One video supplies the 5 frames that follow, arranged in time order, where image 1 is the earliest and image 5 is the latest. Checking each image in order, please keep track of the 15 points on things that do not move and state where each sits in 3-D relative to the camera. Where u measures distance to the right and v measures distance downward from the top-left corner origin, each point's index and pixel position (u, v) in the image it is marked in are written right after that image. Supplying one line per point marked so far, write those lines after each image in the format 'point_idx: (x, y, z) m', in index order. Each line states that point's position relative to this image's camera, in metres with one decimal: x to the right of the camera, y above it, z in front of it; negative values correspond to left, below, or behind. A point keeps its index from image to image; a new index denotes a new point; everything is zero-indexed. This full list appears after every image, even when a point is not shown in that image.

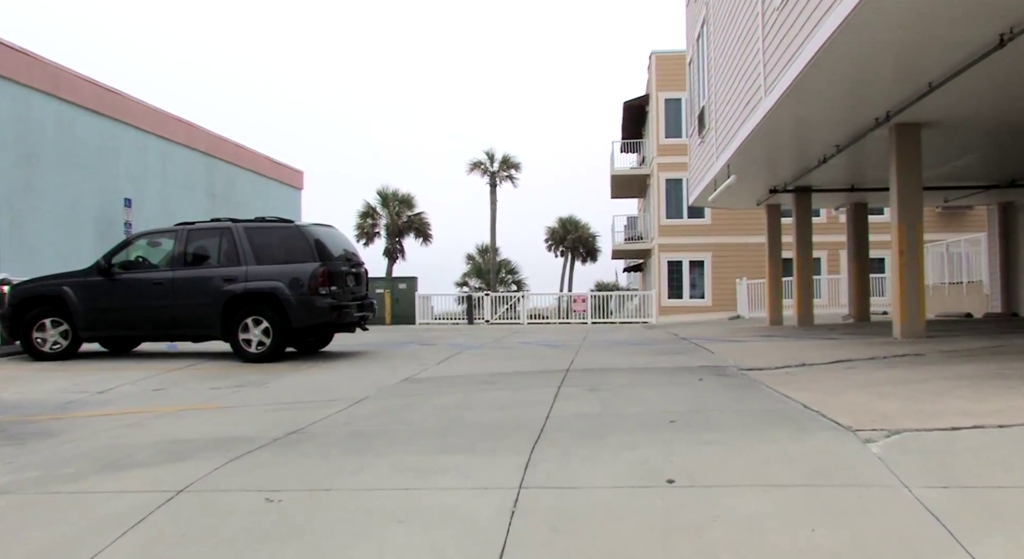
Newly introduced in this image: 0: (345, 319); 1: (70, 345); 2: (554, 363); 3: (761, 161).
0: (-2.3, -0.6, +11.3) m
1: (-6.4, -0.9, +11.4) m
2: (+0.5, -1.0, +9.4) m
3: (+5.0, +2.3, +15.9) m
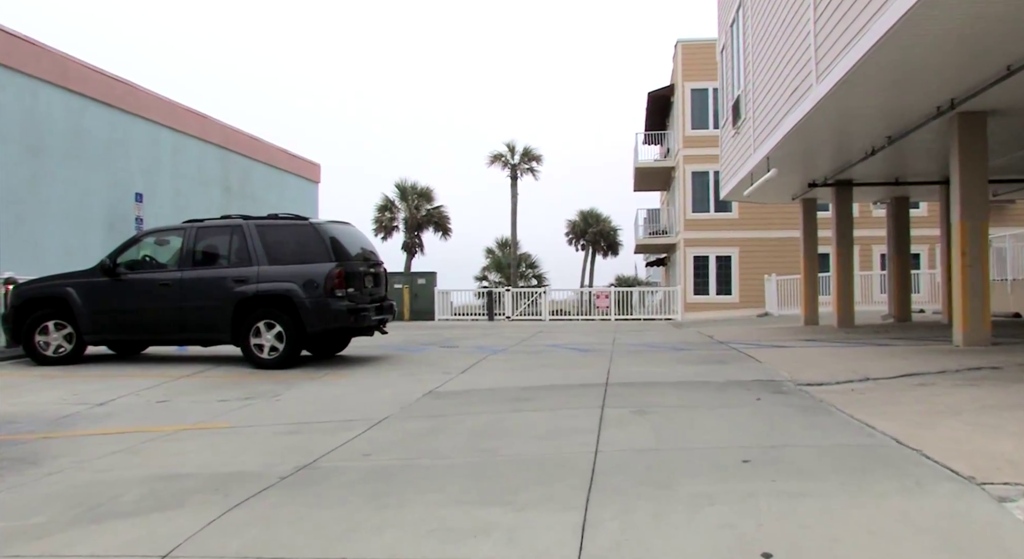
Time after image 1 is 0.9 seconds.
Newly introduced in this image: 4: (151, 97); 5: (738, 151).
0: (-2.0, -0.6, +10.6) m
1: (-6.0, -0.9, +10.8) m
2: (+0.8, -1.0, +8.6) m
3: (+5.5, +2.4, +15.0) m
4: (-7.9, +4.0, +17.5) m
5: (+5.1, +2.9, +18.1) m
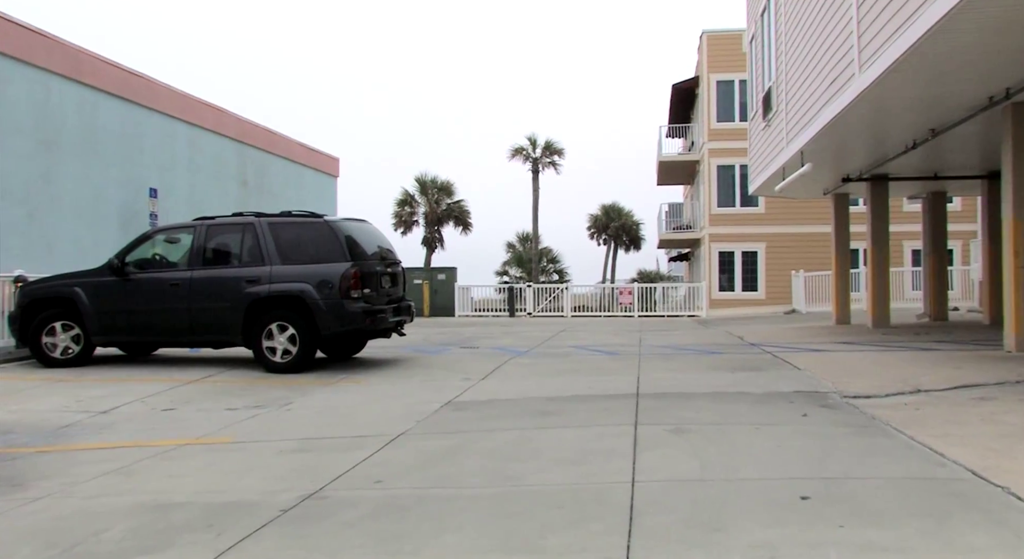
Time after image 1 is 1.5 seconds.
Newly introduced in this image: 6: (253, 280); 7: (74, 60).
0: (-1.7, -0.6, +10.1) m
1: (-5.7, -0.9, +10.5) m
2: (+1.1, -1.1, +8.1) m
3: (+5.9, +2.4, +14.4) m
4: (-7.5, +4.1, +17.2) m
5: (+5.6, +3.0, +17.5) m
6: (-3.3, 0.0, +10.0) m
7: (-8.0, +4.0, +14.6) m
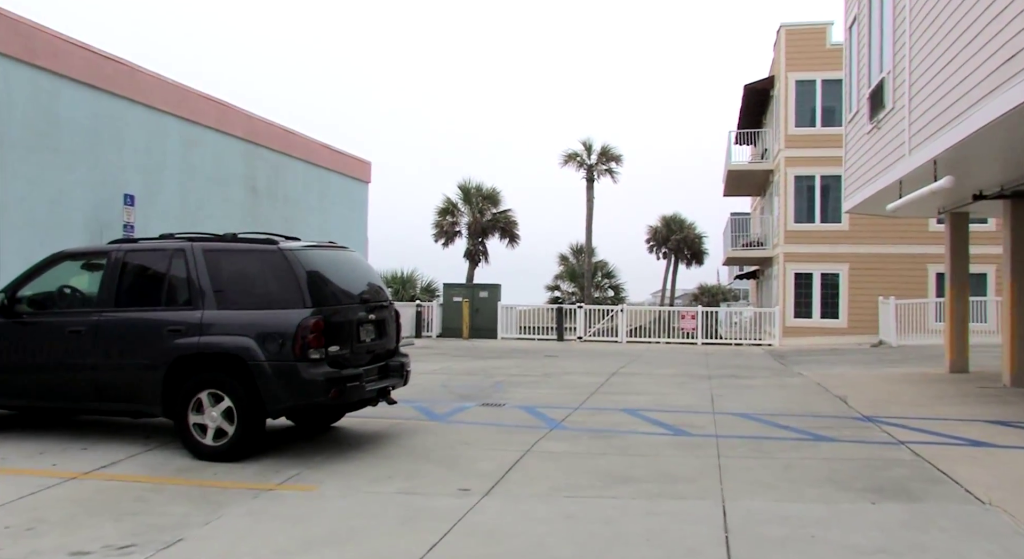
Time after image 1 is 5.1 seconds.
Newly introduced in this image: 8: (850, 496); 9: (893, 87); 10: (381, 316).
0: (-1.4, -1.1, +7.2) m
1: (-5.4, -1.3, +7.8) m
2: (+1.1, -1.6, +5.0) m
3: (+6.5, +1.7, +10.9) m
4: (-6.6, +3.7, +14.7) m
5: (+6.4, +2.2, +14.0) m
6: (-3.0, -0.4, +7.2) m
7: (-7.4, +3.7, +12.2) m
8: (+2.5, -1.6, +5.9) m
9: (+6.1, +3.1, +12.8) m
10: (-1.3, -0.4, +8.0) m
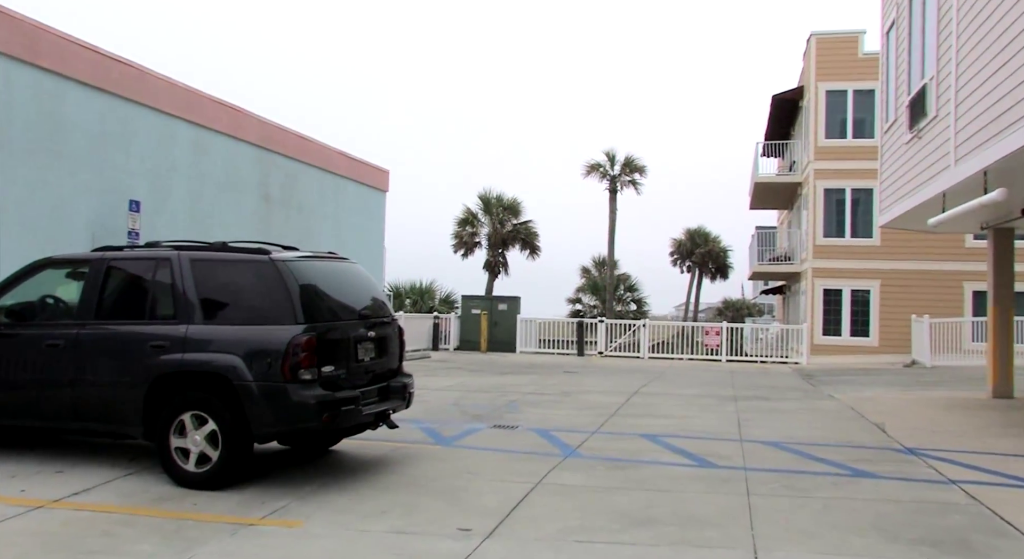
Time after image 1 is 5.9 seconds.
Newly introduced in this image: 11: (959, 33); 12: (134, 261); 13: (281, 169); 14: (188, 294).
0: (-1.4, -1.2, +6.6) m
1: (-5.3, -1.4, +7.4) m
2: (+1.1, -1.7, +4.4) m
3: (+6.7, +1.4, +10.1) m
4: (-6.3, +3.5, +14.3) m
5: (+6.7, +1.9, +13.3) m
6: (-2.9, -0.5, +6.7) m
7: (-7.1, +3.5, +11.8) m
8: (+2.6, -1.8, +5.2) m
9: (+6.4, +2.8, +12.0) m
10: (-1.2, -0.5, +7.4) m
11: (+6.2, +3.4, +11.0) m
12: (-3.3, +0.2, +7.1) m
13: (-5.2, +2.4, +17.7) m
14: (-2.7, -0.1, +6.8) m
